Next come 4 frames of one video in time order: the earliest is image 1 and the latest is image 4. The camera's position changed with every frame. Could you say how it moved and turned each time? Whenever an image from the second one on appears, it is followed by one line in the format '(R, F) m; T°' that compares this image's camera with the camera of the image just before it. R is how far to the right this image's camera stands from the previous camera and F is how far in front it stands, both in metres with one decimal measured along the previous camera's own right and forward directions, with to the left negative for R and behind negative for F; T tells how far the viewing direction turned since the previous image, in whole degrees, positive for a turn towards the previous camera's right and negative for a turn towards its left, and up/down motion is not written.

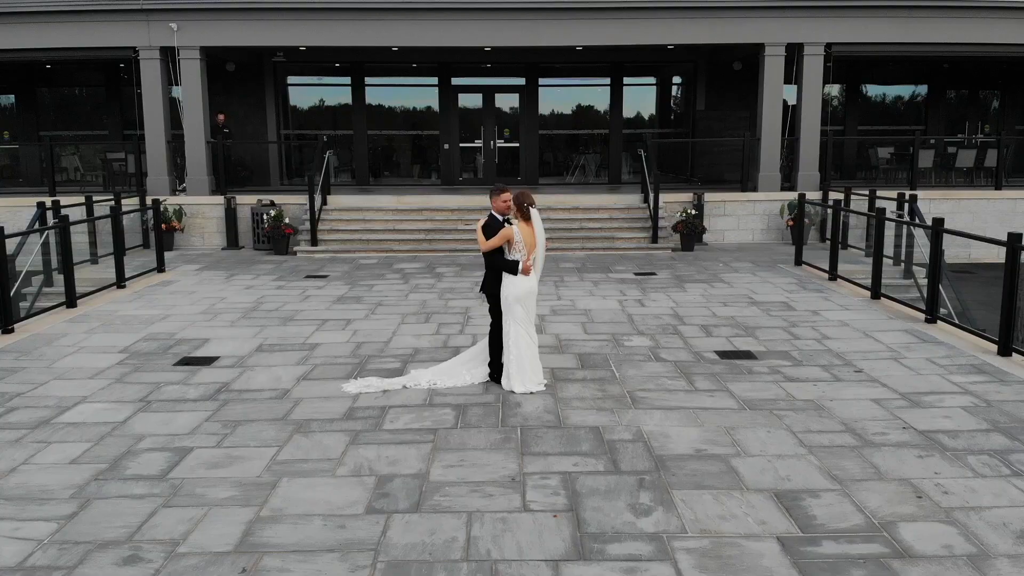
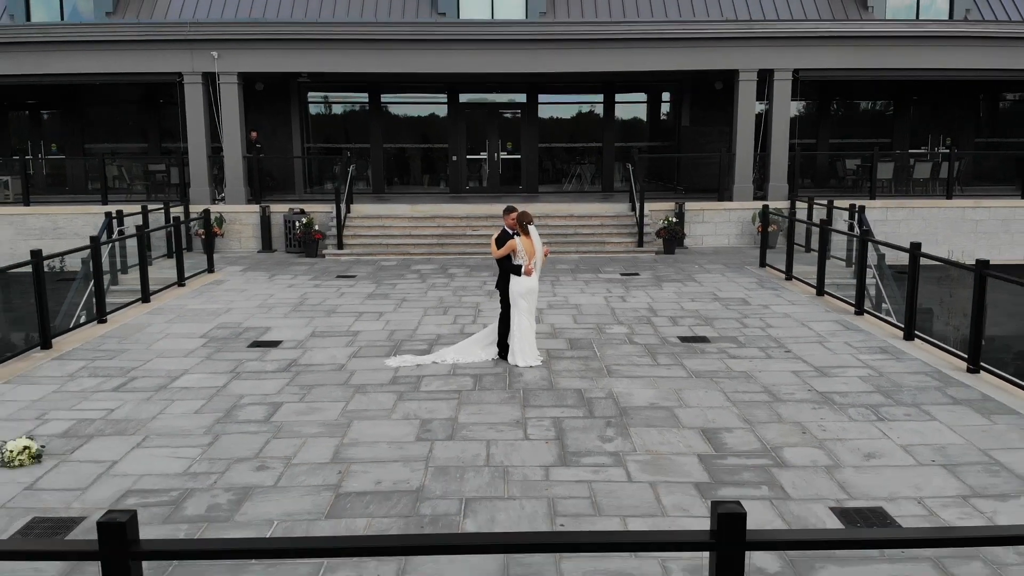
(0.0, -1.8) m; 0°
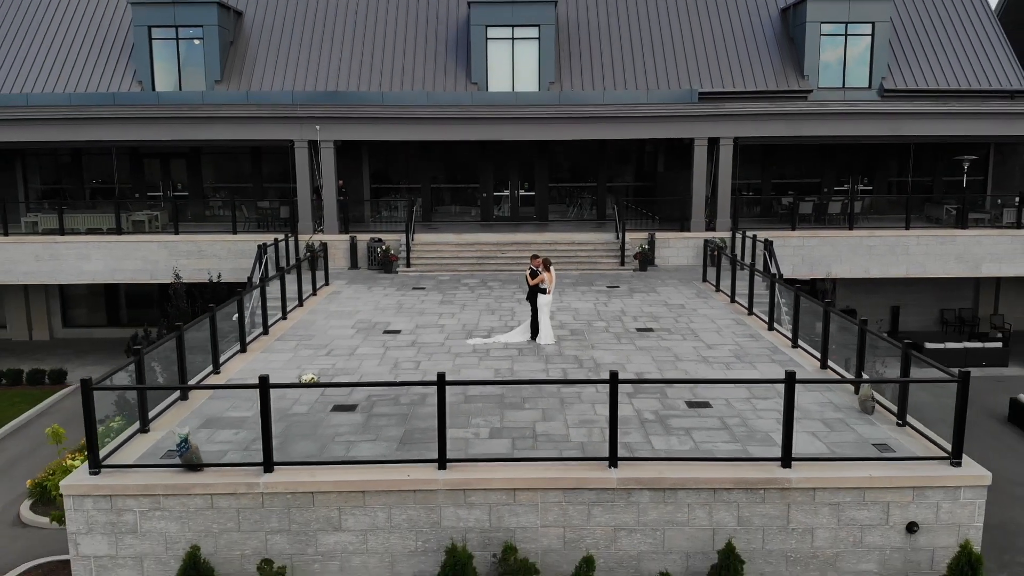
(-0.3, -6.3) m; 0°
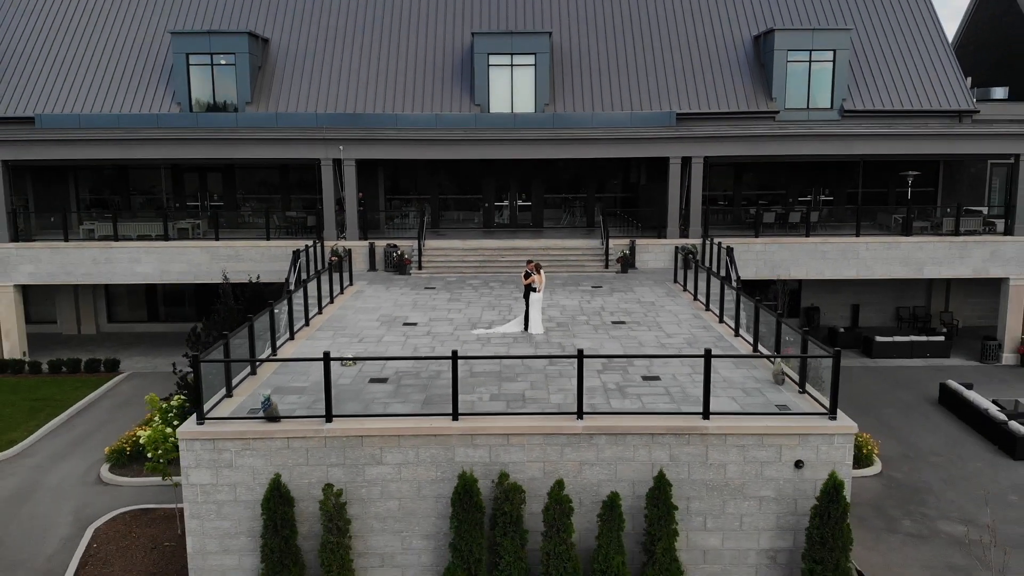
(+0.1, -3.3) m; 0°
